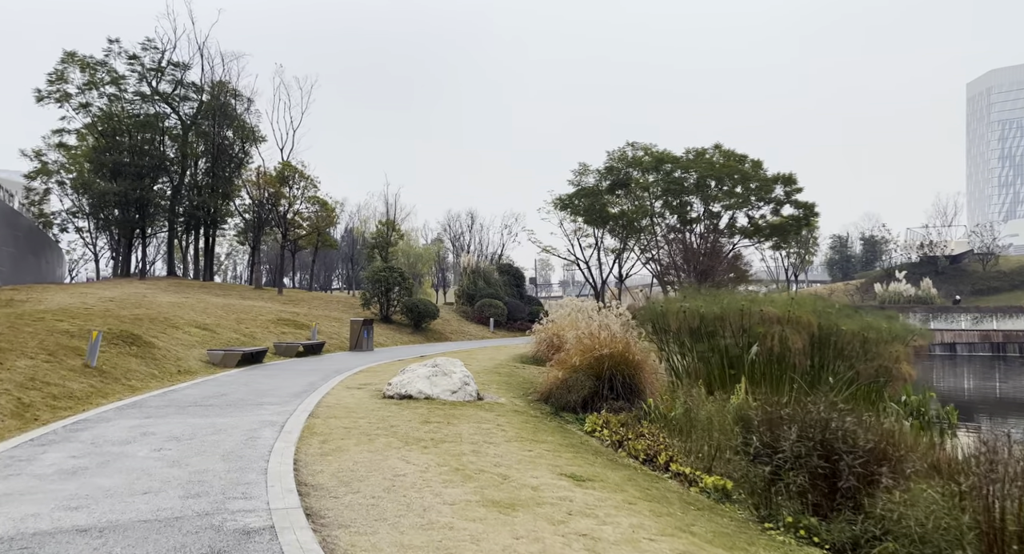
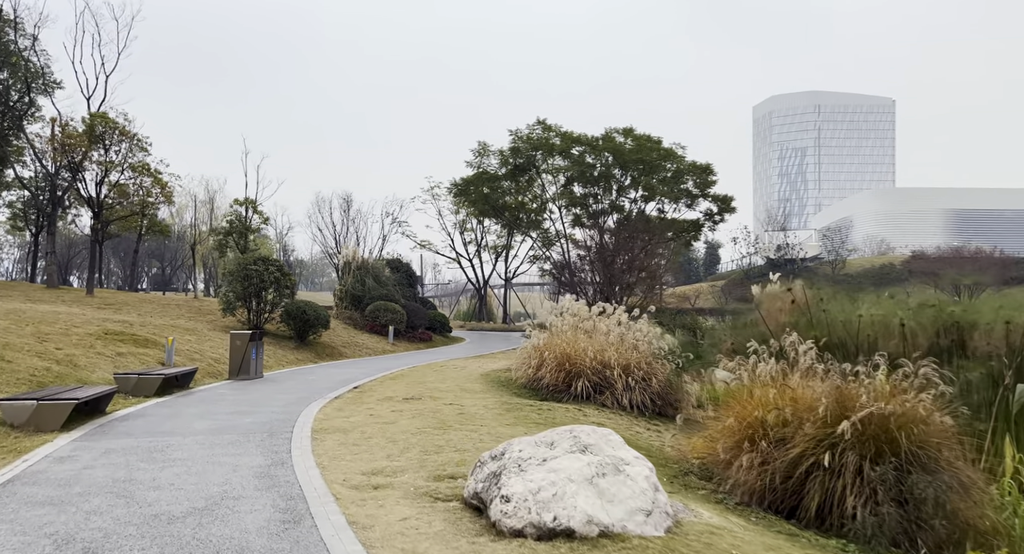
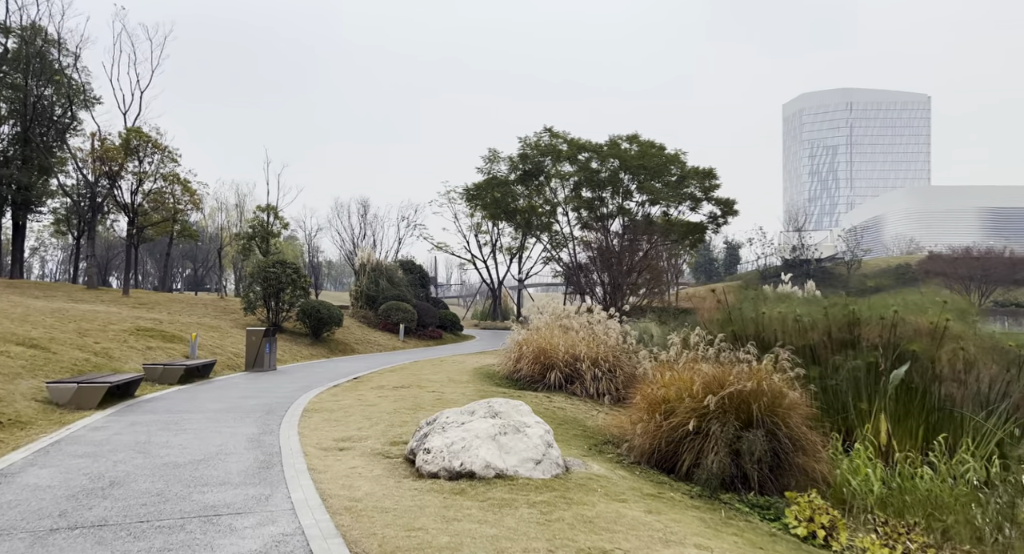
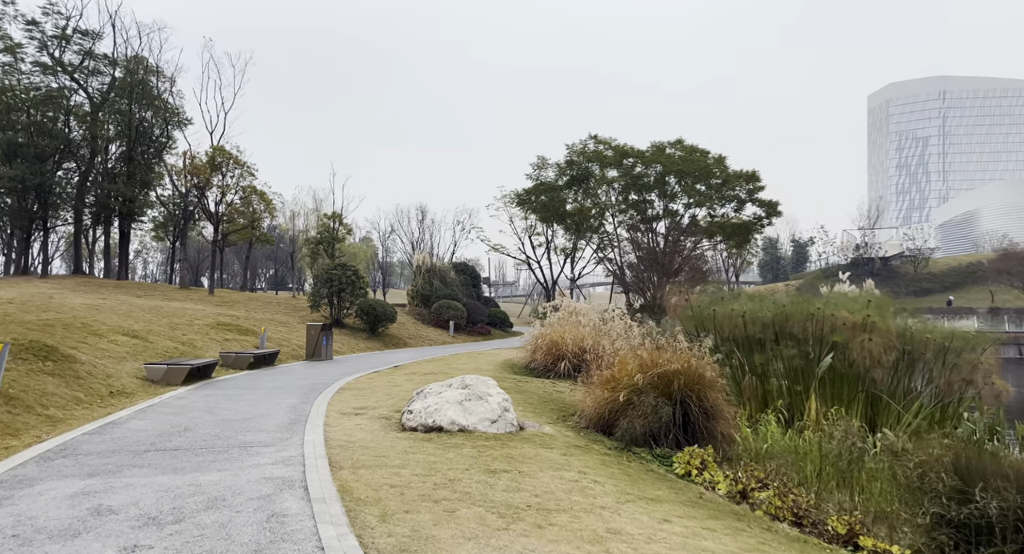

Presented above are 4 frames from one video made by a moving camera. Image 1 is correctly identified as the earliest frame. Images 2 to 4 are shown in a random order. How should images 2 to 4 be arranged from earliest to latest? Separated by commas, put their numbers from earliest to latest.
4, 3, 2
